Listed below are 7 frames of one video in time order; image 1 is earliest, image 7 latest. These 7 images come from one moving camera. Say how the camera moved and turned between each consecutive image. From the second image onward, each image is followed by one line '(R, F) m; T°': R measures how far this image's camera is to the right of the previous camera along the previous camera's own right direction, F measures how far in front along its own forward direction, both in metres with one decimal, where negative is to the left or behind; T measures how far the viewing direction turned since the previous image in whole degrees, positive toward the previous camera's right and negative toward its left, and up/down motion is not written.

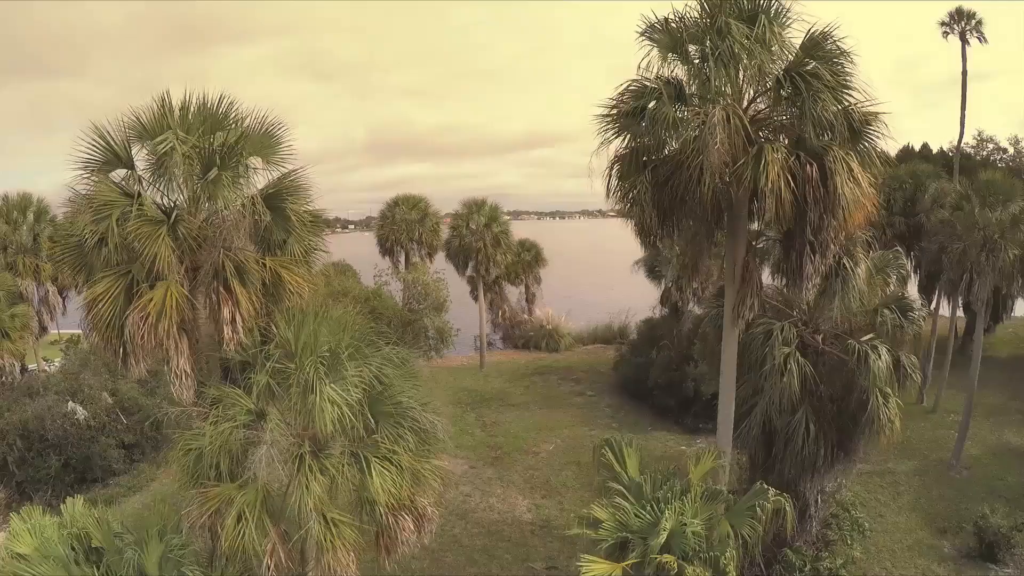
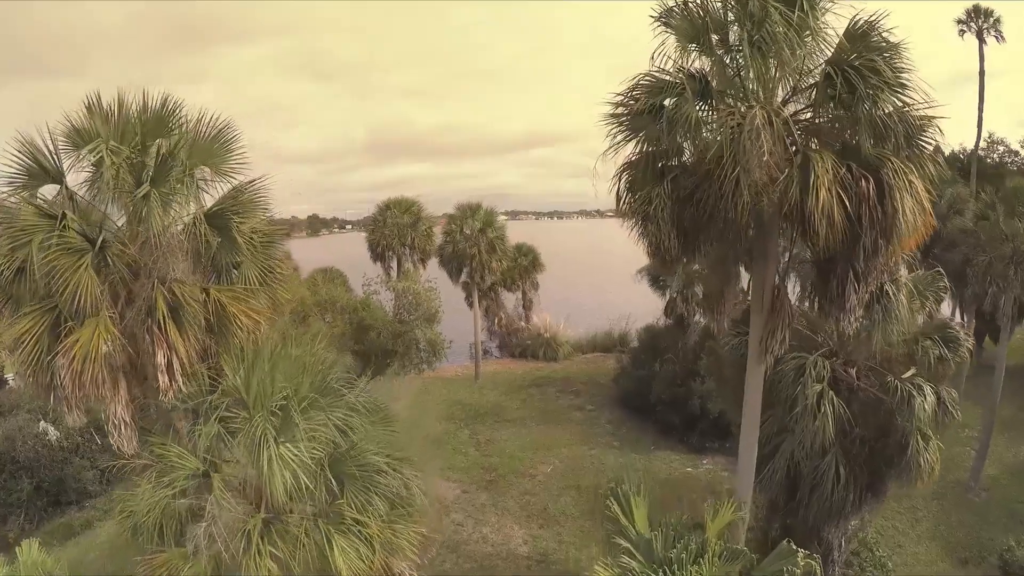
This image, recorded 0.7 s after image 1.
(0.0, +0.5) m; 0°
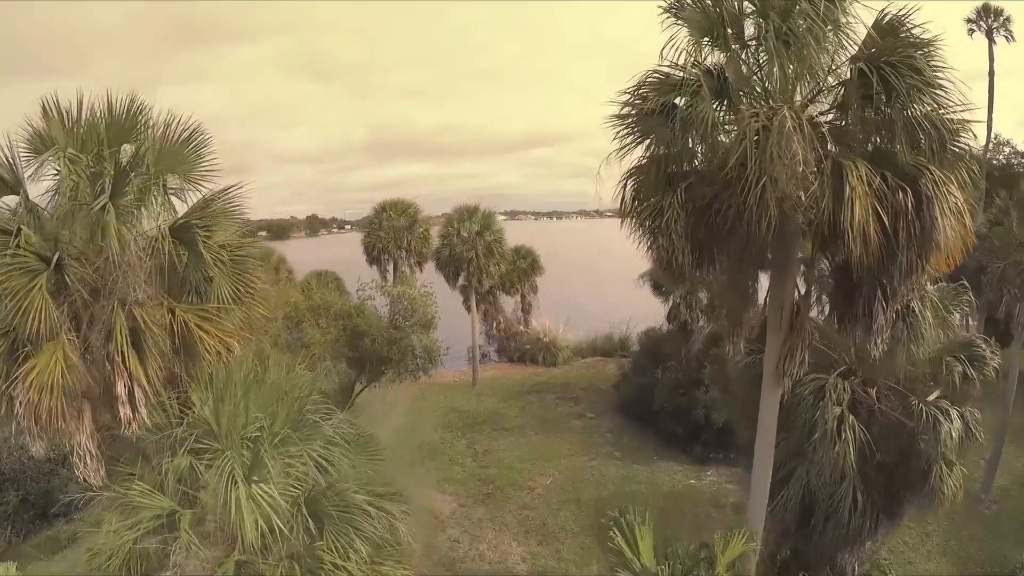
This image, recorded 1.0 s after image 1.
(0.0, +0.3) m; 0°
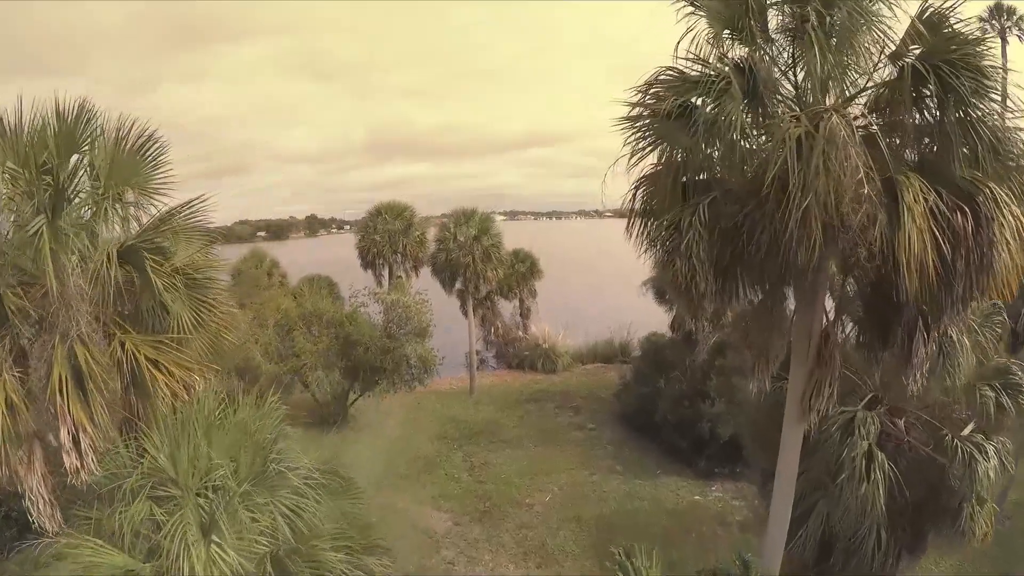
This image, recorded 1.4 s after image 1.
(0.0, +0.3) m; 0°
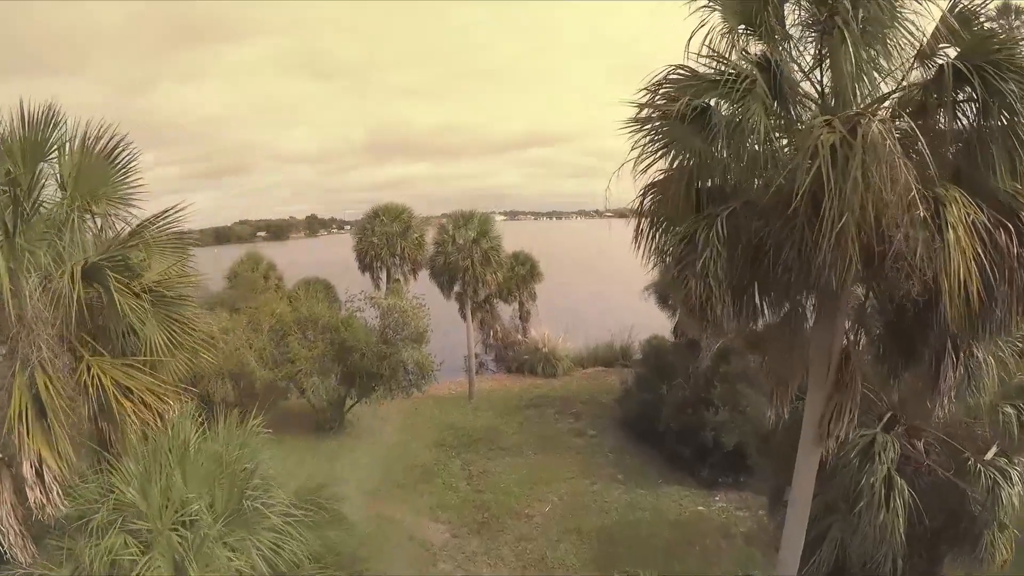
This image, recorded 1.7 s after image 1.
(0.0, +0.2) m; 0°
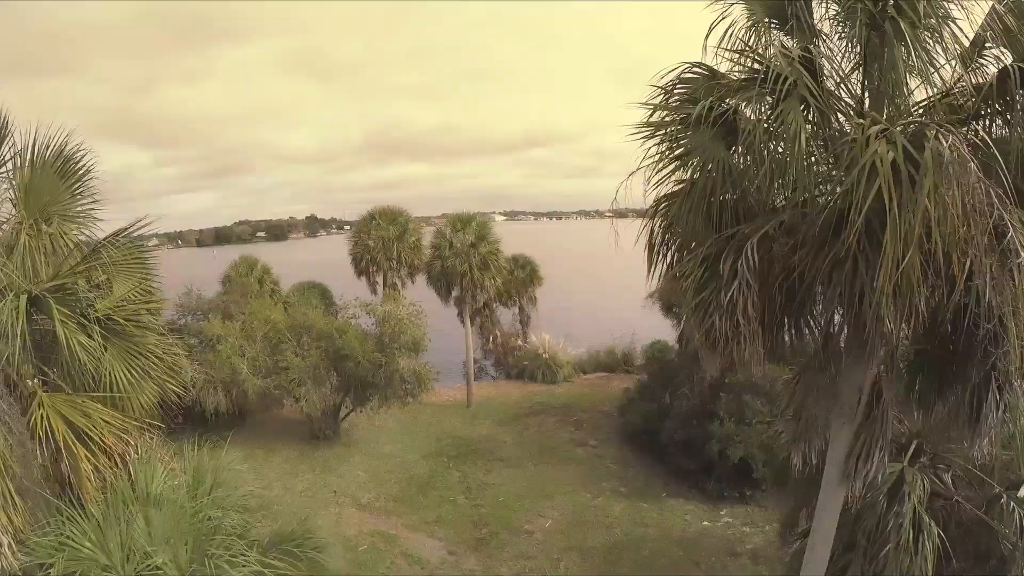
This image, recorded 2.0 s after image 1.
(0.0, +0.3) m; 0°
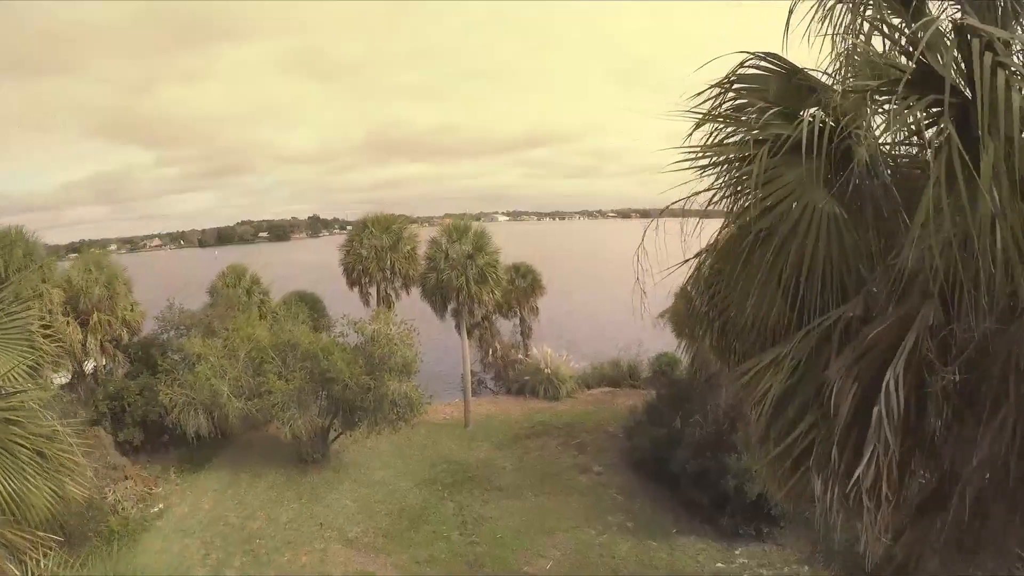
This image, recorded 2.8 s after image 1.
(0.0, +0.6) m; 0°
